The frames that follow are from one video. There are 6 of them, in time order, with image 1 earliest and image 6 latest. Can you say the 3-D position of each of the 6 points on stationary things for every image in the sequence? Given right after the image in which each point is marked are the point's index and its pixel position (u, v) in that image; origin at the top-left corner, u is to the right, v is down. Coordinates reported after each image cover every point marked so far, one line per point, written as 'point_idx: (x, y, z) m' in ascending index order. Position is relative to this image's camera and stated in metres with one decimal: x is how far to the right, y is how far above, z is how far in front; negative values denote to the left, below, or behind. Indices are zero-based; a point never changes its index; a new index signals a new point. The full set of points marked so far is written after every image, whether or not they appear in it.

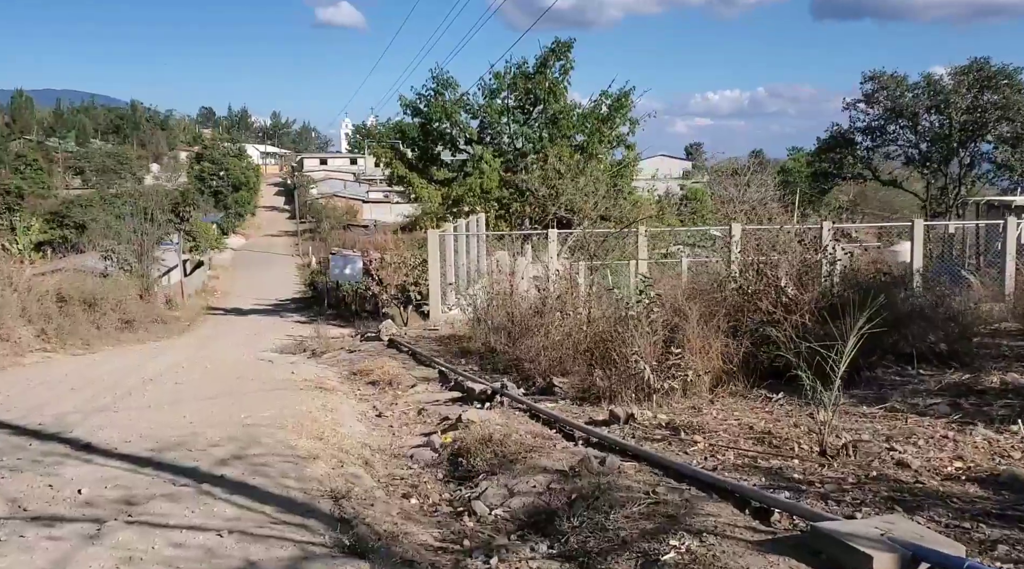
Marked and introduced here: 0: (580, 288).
0: (+1.0, -0.2, +11.2) m
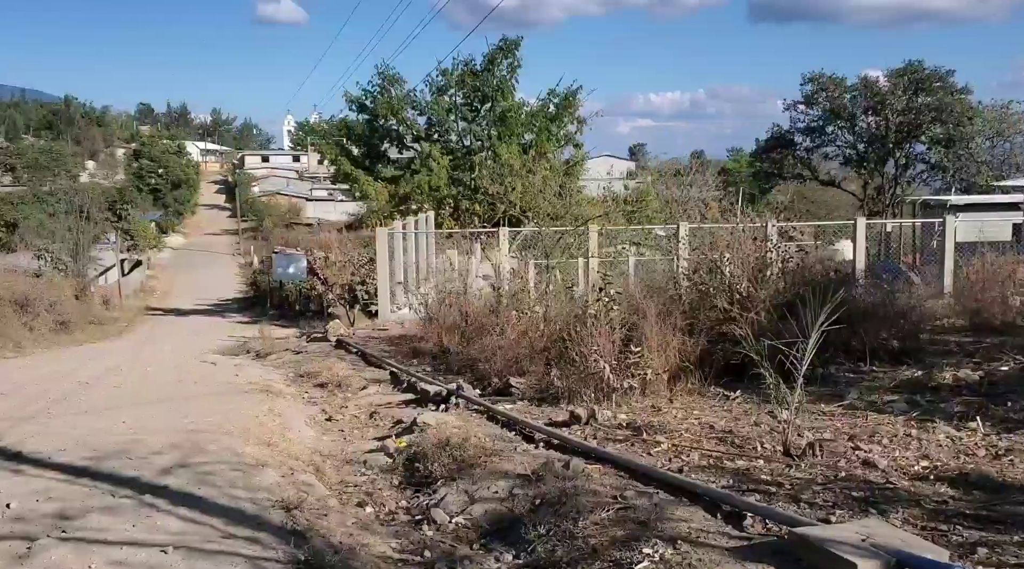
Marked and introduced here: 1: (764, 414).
0: (+0.5, -0.2, +11.0) m
1: (+2.0, -1.0, +8.1) m
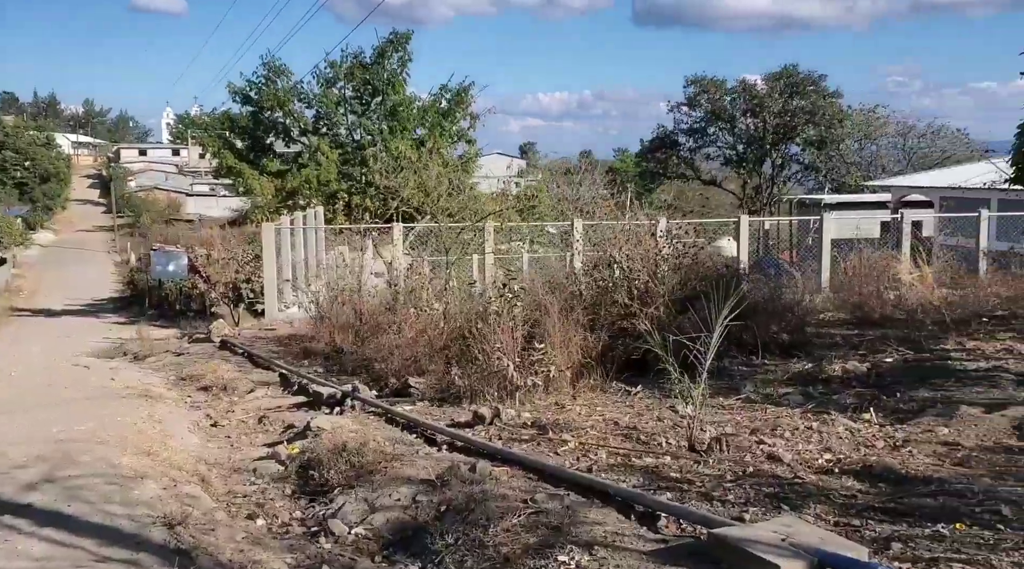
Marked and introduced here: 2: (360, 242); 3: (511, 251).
0: (-0.6, -0.1, +10.7) m
1: (+1.2, -0.9, +8.0) m
2: (-2.6, +0.7, +17.7) m
3: (0.0, +0.5, +16.8) m
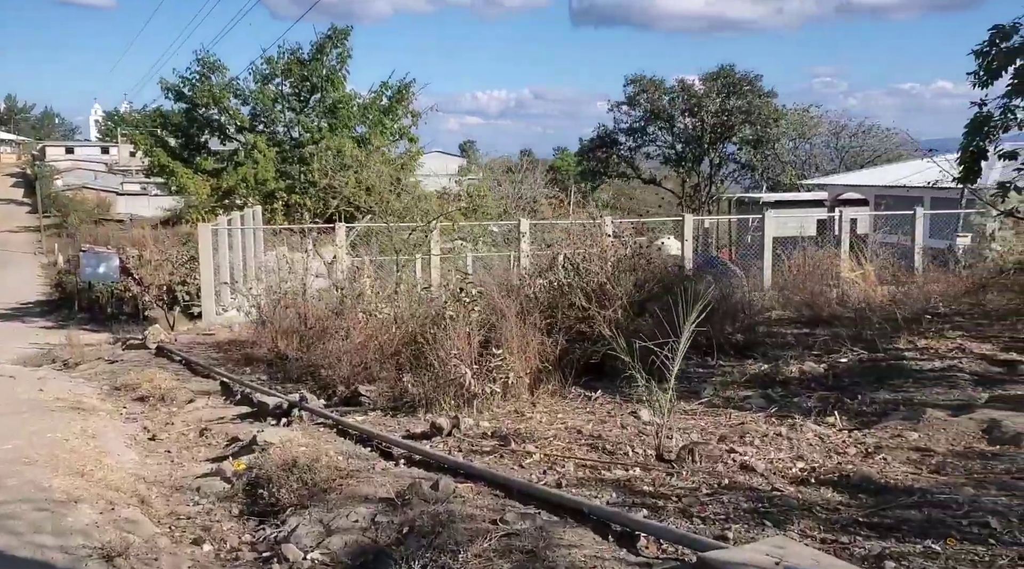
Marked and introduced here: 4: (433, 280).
0: (-1.1, -0.2, +10.4) m
1: (+0.9, -1.0, +7.8) m
2: (-3.5, +0.7, +17.3) m
3: (-0.9, +0.5, +16.4) m
4: (-0.8, 0.0, +11.0) m
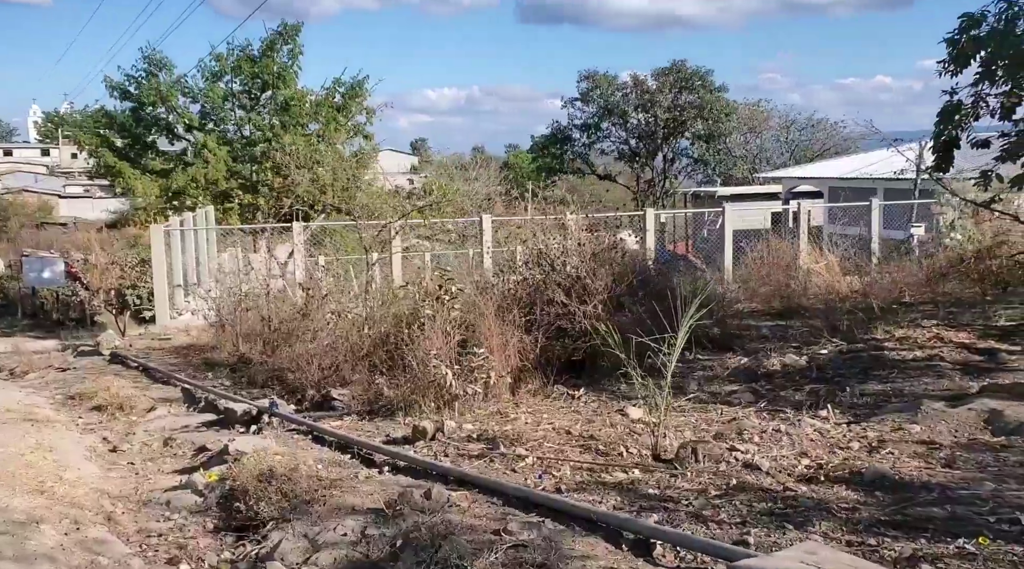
0: (-1.4, -0.2, +10.0) m
1: (+0.7, -0.9, +7.6) m
2: (-4.1, +0.6, +16.8) m
3: (-1.4, +0.5, +16.1) m
4: (-1.0, +0.1, +10.7) m
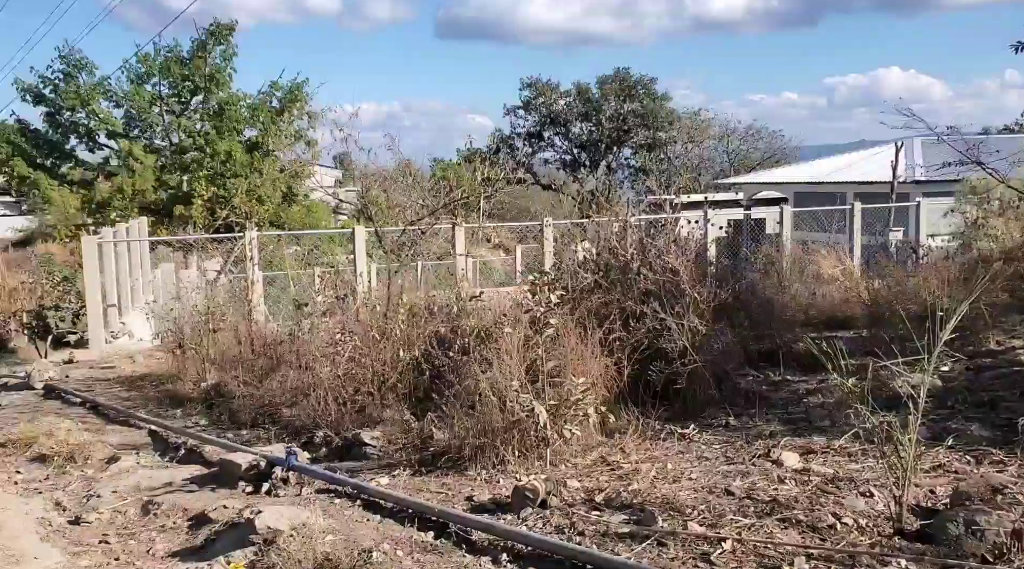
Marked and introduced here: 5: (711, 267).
0: (-0.9, -0.3, +8.0) m
1: (+1.4, -1.0, +5.7) m
2: (-4.1, +0.4, +14.6) m
3: (-1.4, +0.3, +14.1) m
4: (-0.7, 0.0, +8.7) m
5: (+1.5, +0.1, +7.8) m
